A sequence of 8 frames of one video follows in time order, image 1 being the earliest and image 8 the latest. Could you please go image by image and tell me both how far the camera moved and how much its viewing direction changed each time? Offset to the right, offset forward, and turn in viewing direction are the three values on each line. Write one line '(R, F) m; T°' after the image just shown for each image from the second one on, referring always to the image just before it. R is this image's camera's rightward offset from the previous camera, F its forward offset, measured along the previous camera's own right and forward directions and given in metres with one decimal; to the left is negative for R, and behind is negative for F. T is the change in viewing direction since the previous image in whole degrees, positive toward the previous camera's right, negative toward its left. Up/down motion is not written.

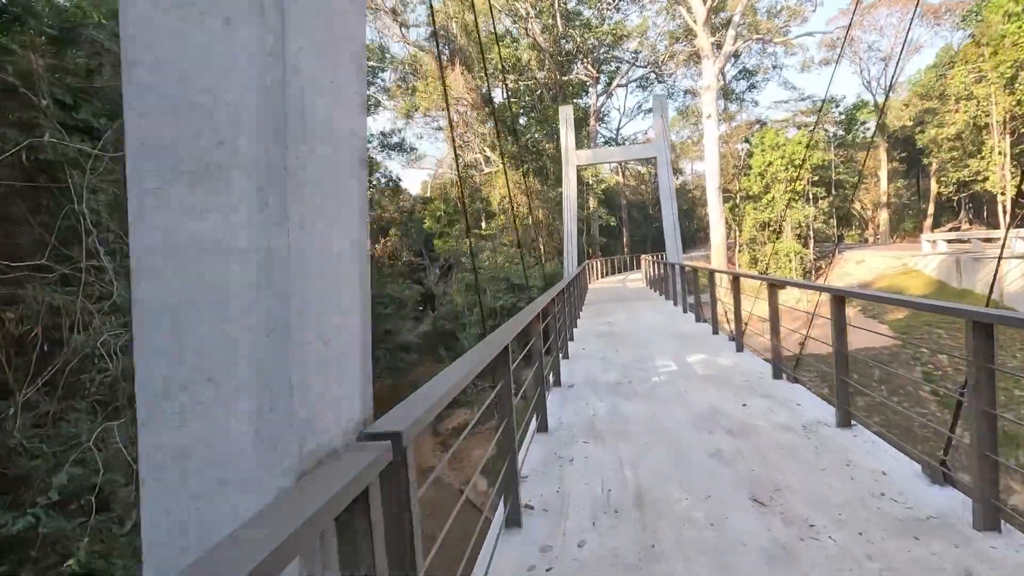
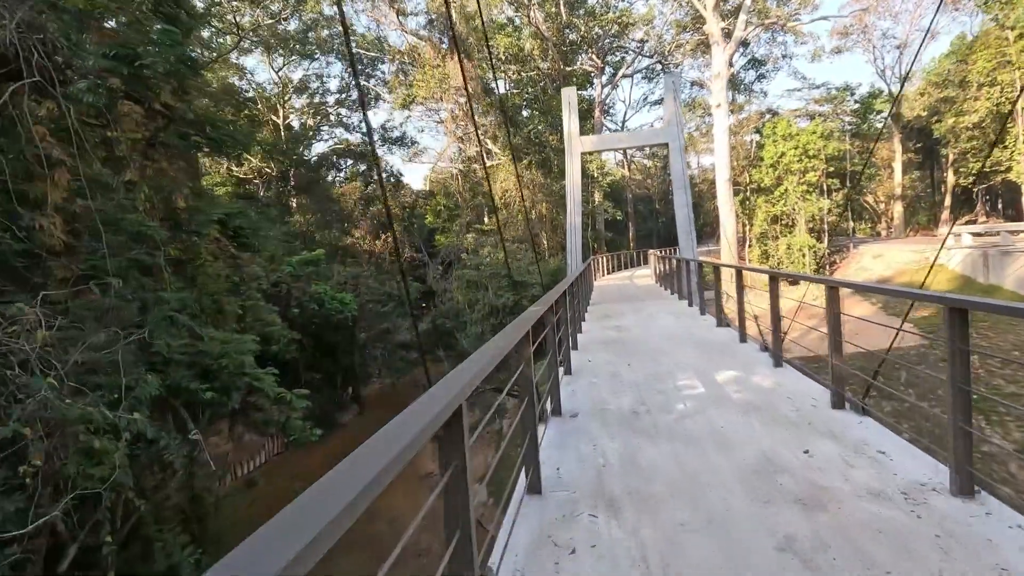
(+0.1, +0.5) m; -1°
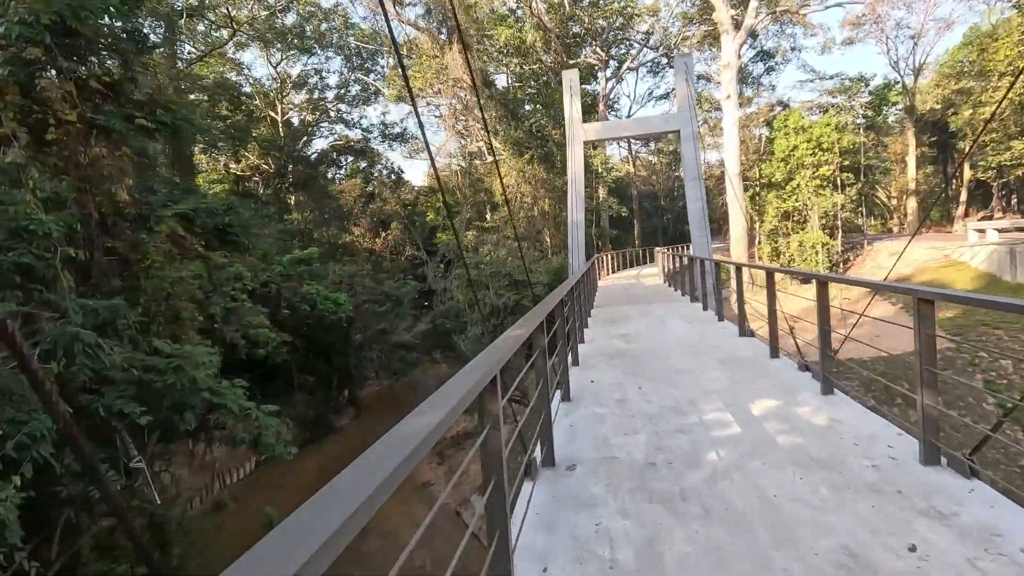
(+0.1, +0.4) m; 0°
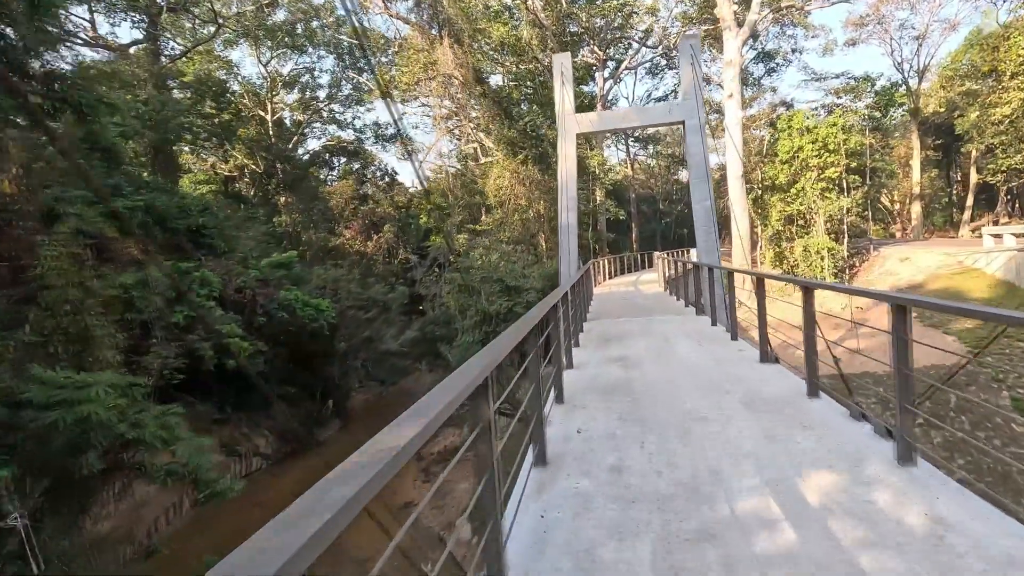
(+0.1, +0.5) m; 0°
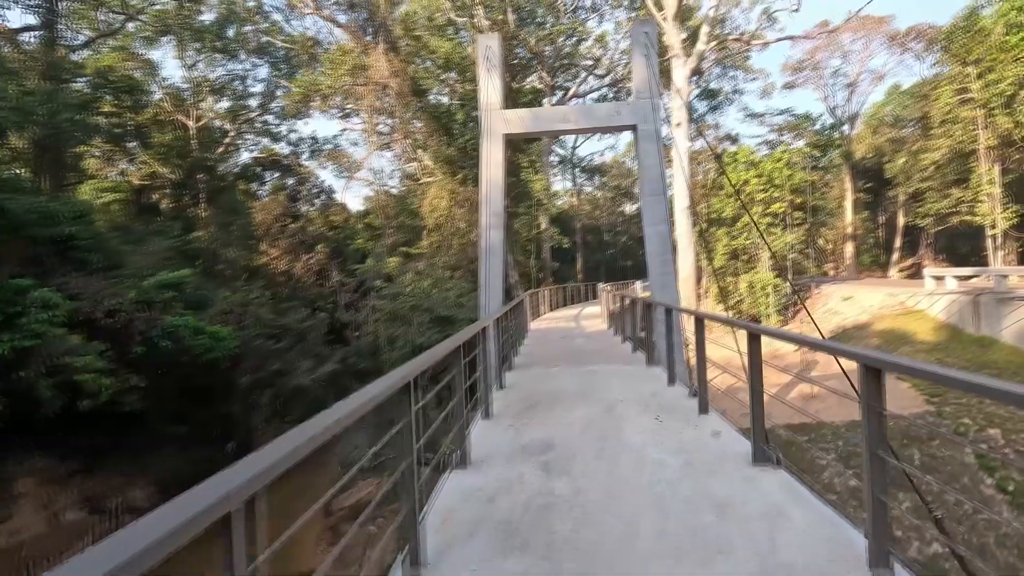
(+0.3, +0.9) m; +6°
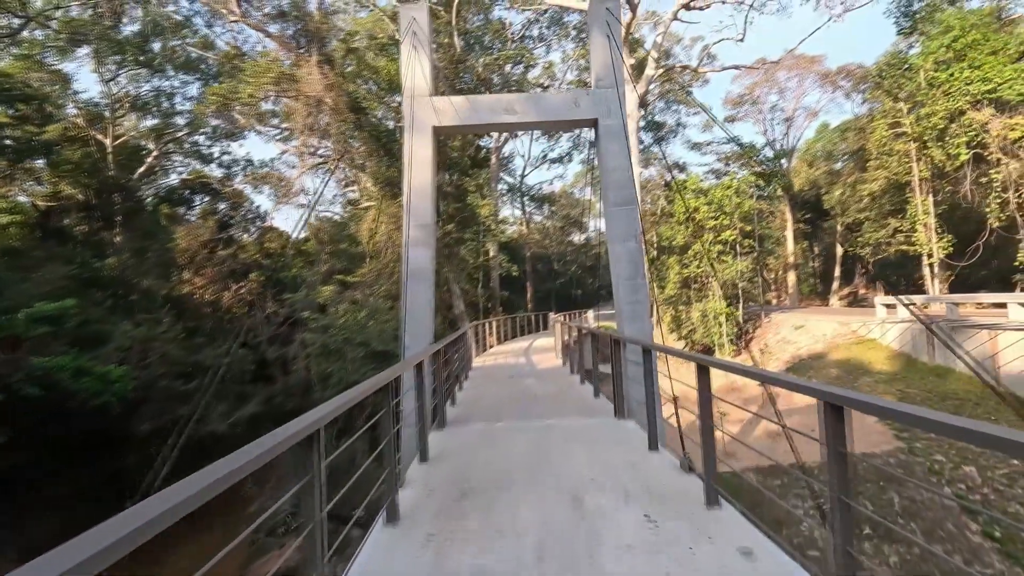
(+0.1, +0.7) m; +5°
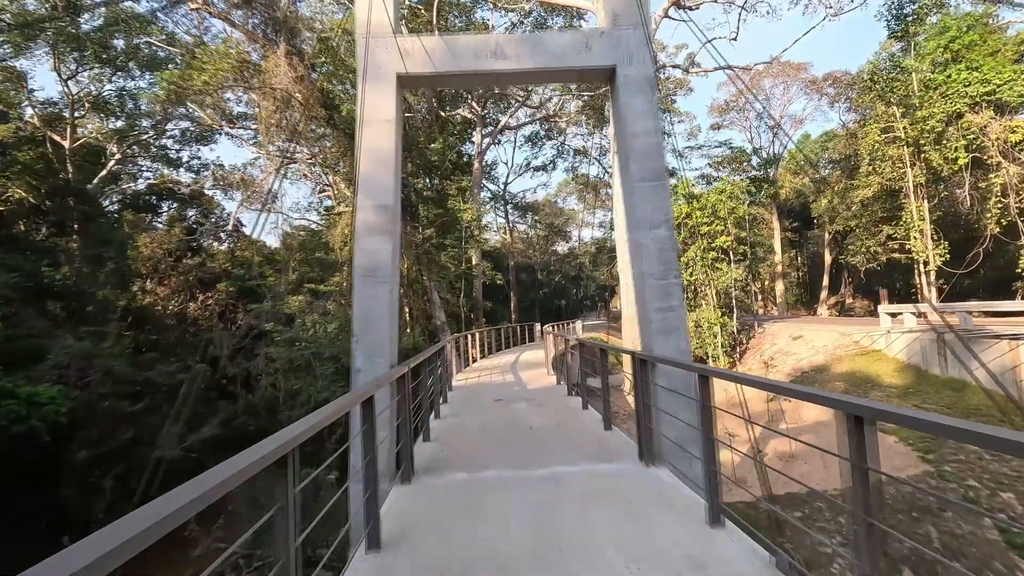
(0.0, +0.7) m; +2°
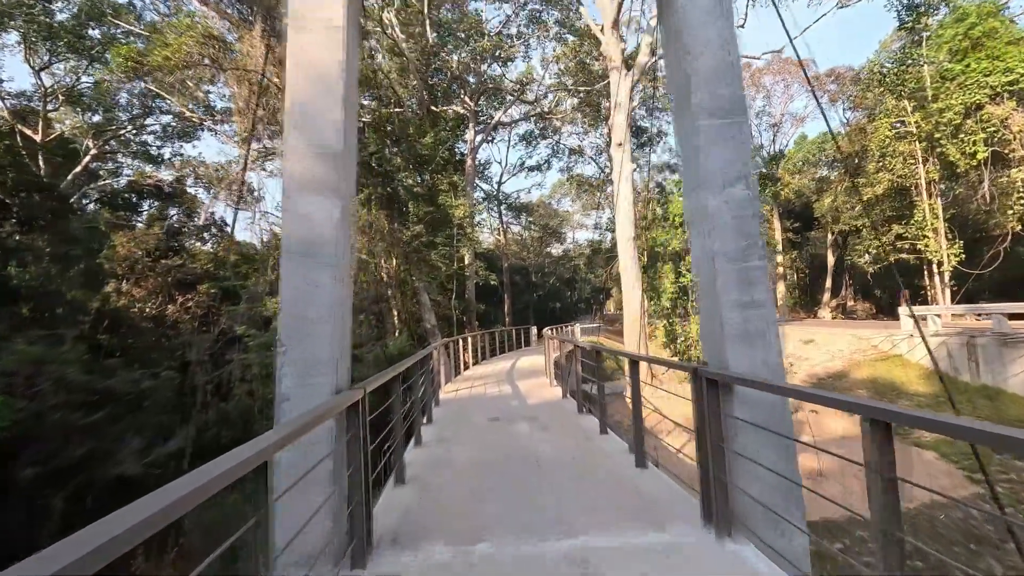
(0.0, +0.7) m; +1°
